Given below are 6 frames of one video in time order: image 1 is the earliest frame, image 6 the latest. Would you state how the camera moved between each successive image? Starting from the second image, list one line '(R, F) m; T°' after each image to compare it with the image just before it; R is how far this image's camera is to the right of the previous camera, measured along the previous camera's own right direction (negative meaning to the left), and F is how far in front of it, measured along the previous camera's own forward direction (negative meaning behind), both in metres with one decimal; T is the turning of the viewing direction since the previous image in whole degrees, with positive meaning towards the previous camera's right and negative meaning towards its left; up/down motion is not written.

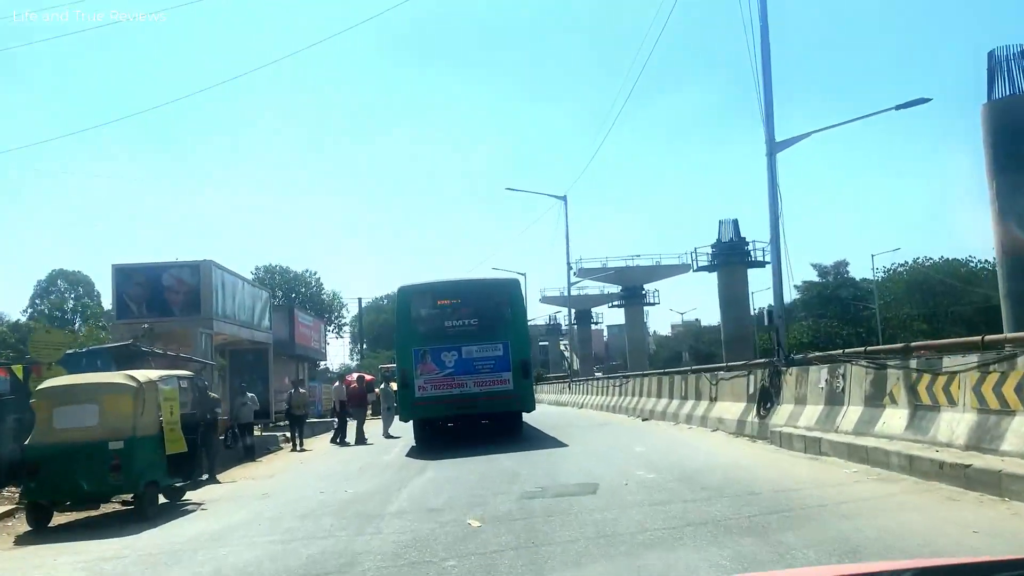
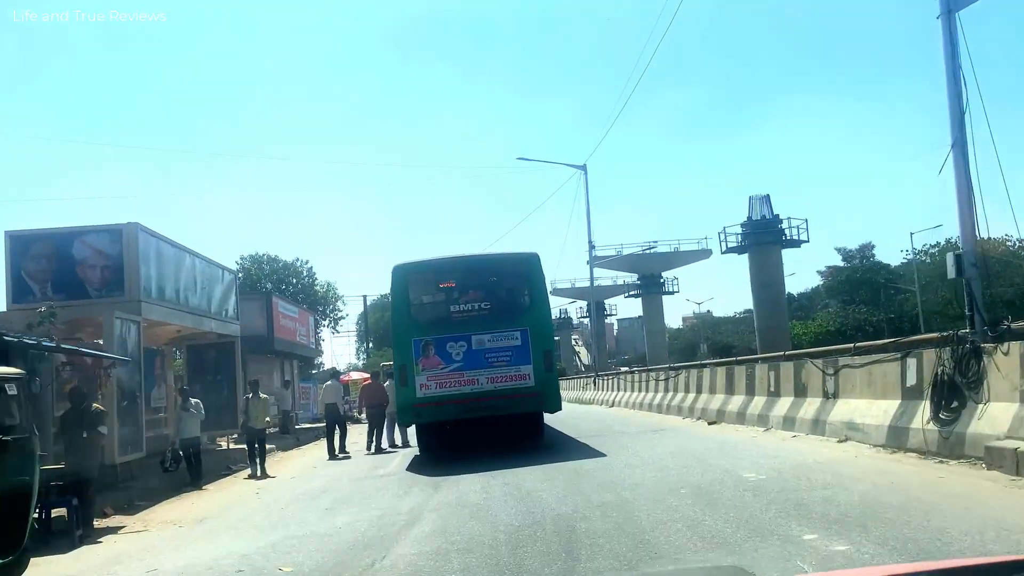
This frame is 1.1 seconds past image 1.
(-0.3, +4.1) m; 0°
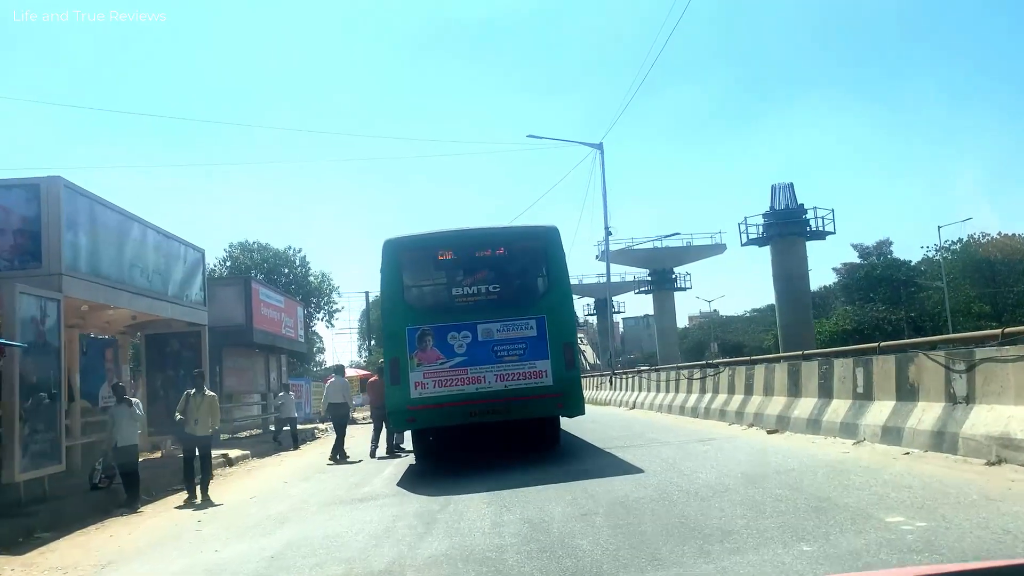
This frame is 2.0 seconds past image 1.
(-0.2, +2.6) m; 0°
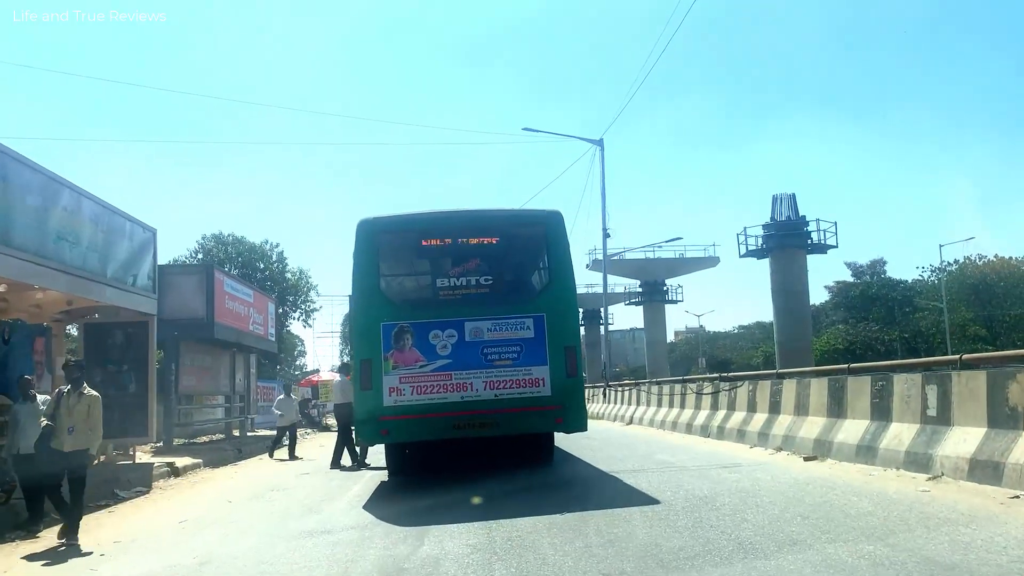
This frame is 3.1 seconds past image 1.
(-0.1, +1.8) m; +1°
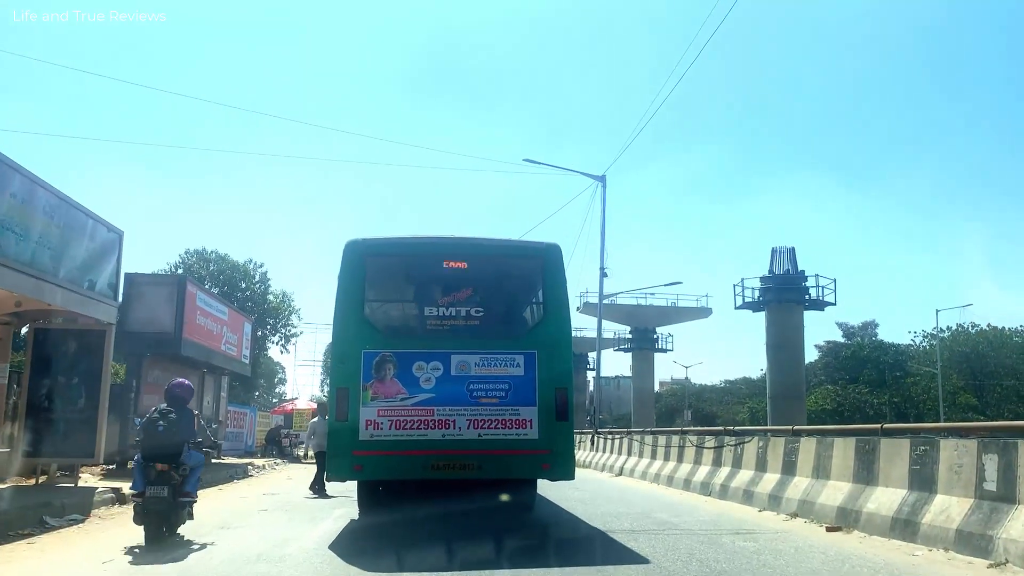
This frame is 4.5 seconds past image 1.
(-0.1, +1.1) m; +1°
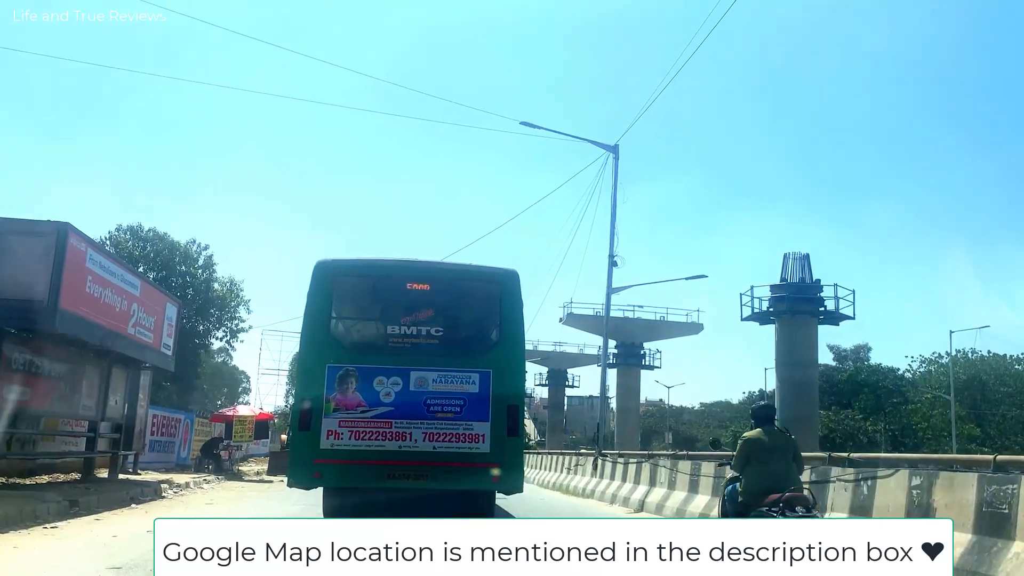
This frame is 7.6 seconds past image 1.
(-0.4, +4.3) m; +2°
